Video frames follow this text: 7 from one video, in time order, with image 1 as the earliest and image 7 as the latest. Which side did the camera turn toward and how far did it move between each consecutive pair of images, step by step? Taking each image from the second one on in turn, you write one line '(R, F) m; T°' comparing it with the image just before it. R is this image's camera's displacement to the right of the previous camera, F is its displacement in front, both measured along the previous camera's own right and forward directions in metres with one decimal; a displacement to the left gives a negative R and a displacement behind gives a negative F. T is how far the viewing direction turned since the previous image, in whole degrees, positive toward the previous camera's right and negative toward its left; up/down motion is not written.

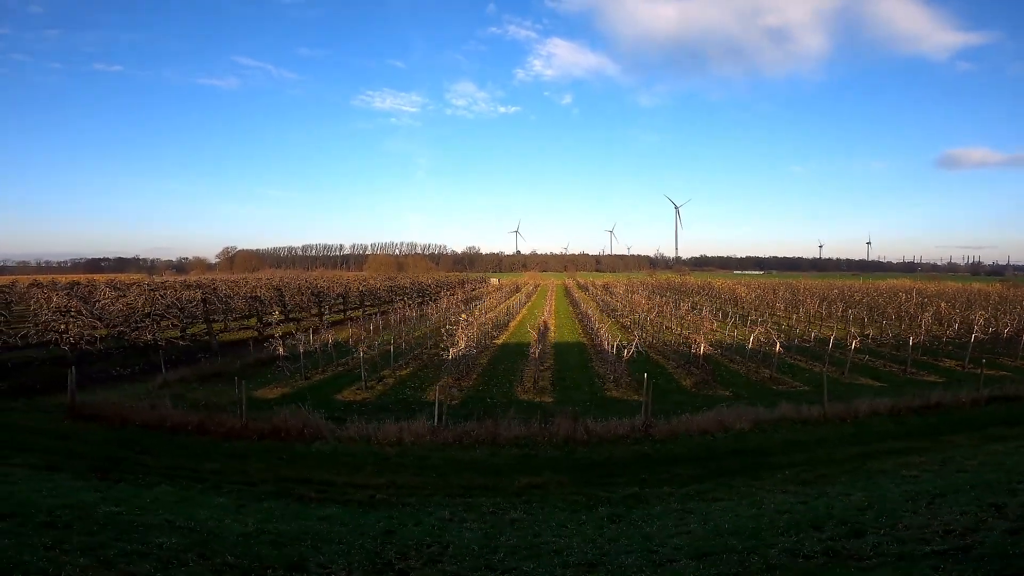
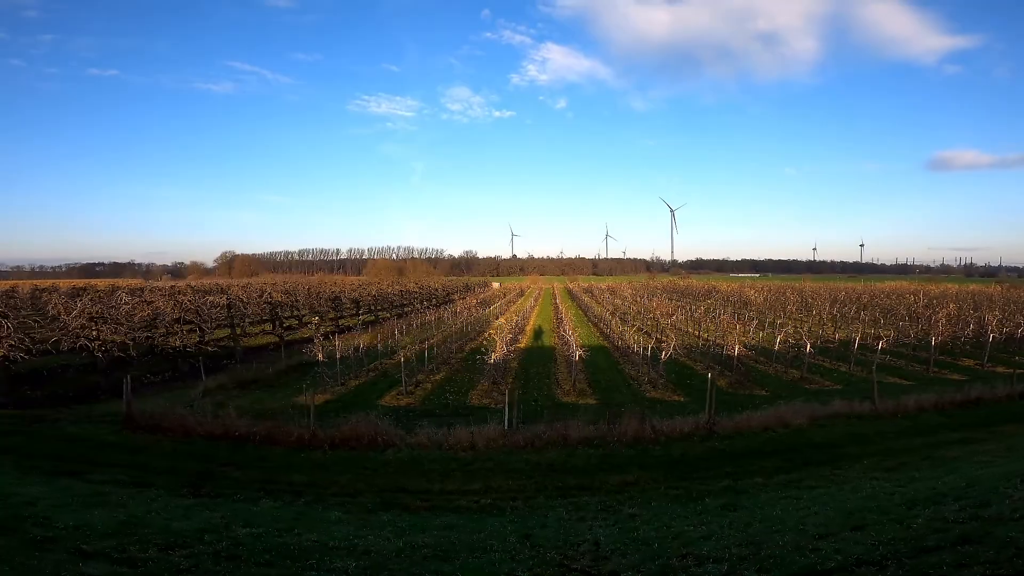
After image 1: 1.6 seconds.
(-2.4, -0.5) m; +2°
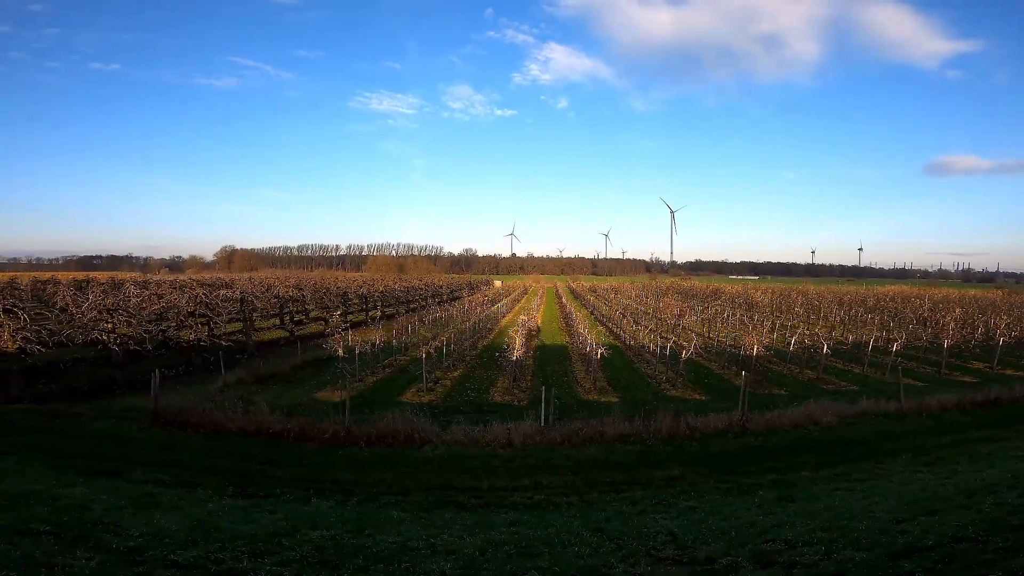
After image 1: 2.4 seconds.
(-1.3, -0.2) m; +1°
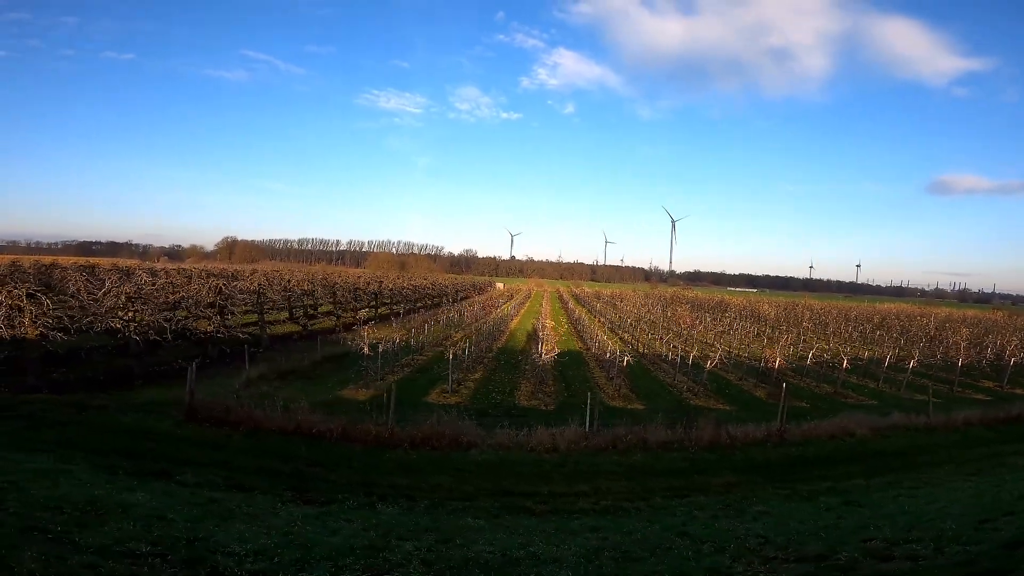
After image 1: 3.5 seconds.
(-1.8, -0.2) m; +2°
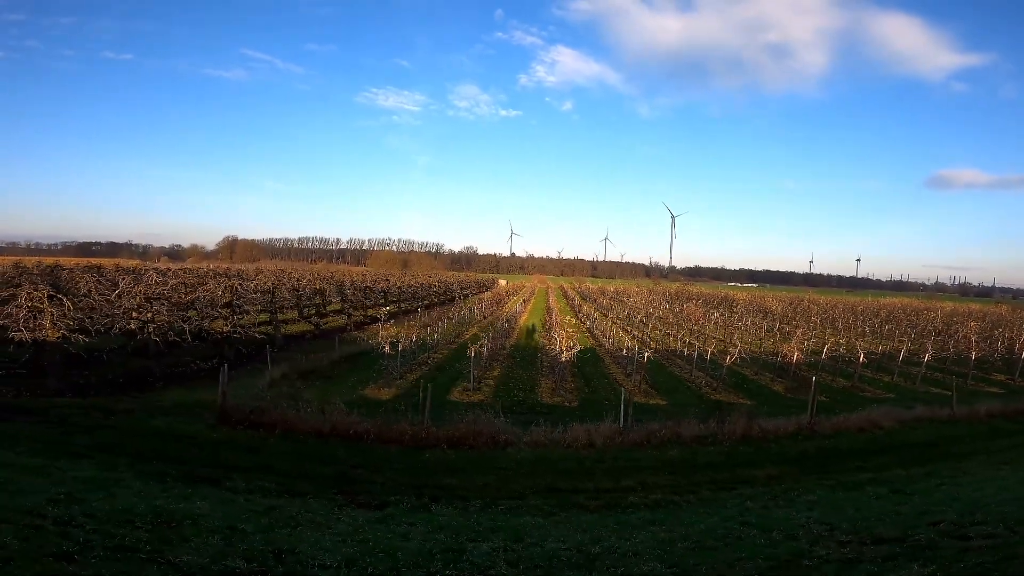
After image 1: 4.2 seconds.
(-1.2, -0.1) m; +1°
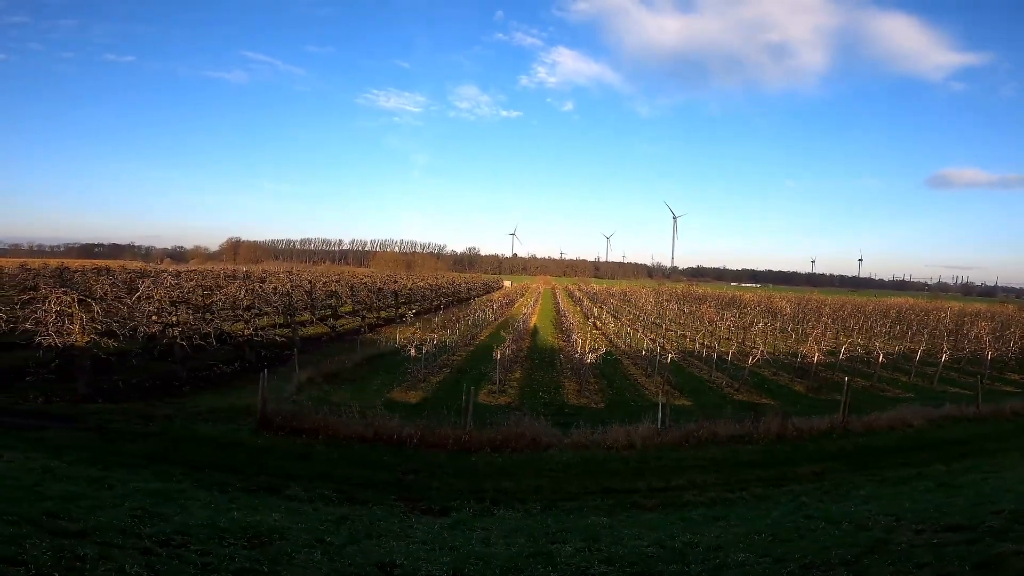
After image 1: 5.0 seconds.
(-1.4, -0.2) m; +1°
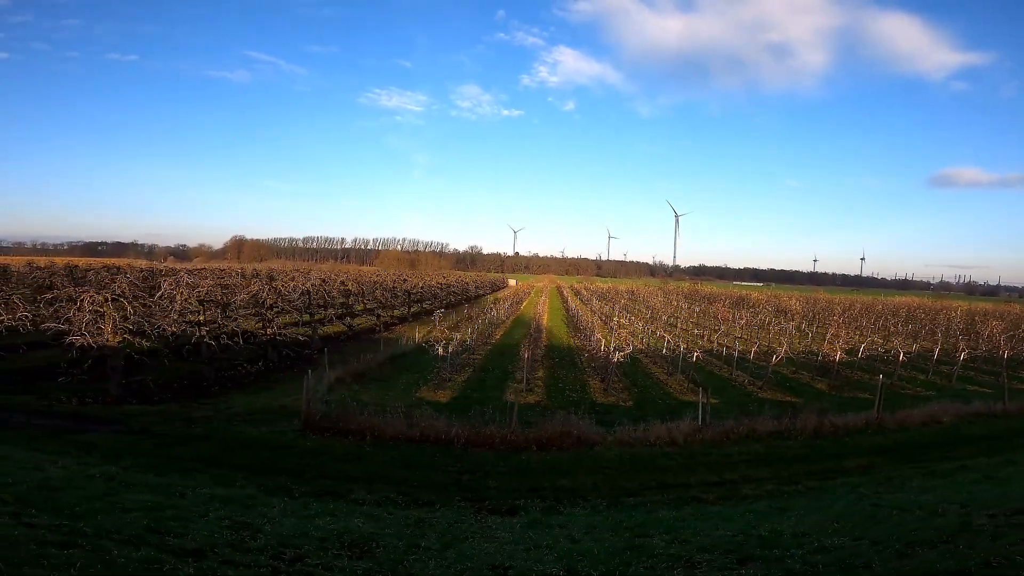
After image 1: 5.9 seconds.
(-1.5, -0.1) m; +1°
